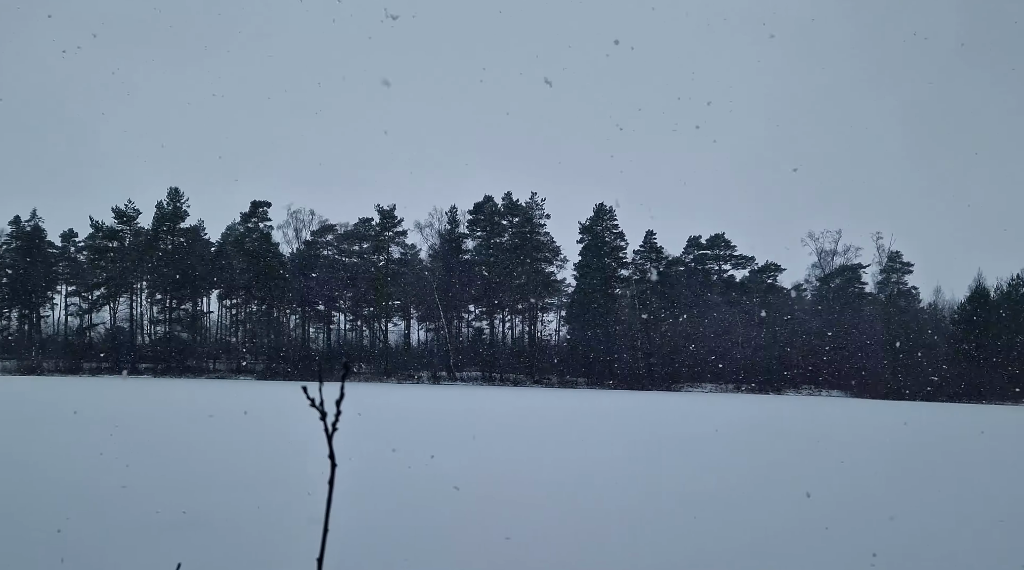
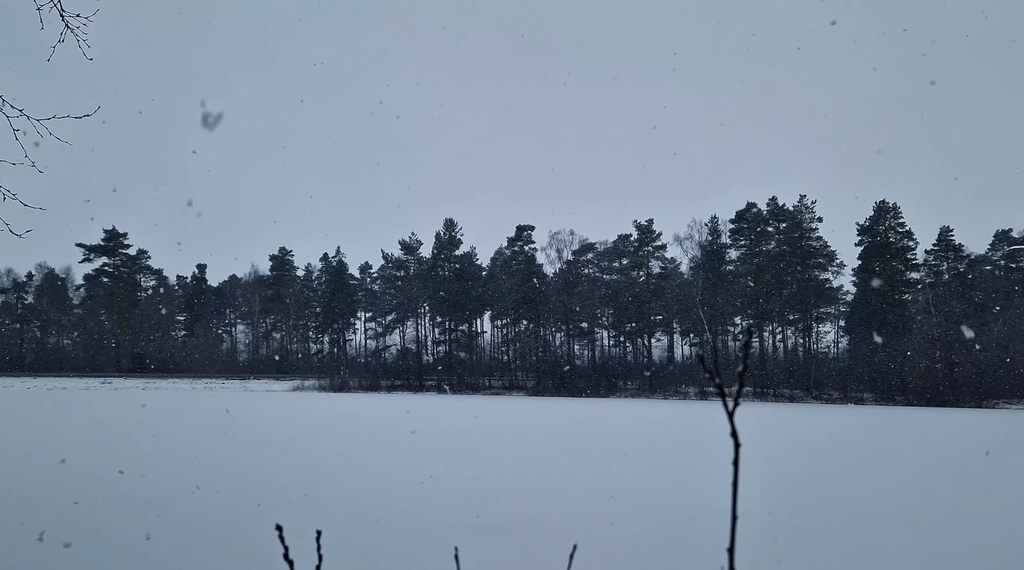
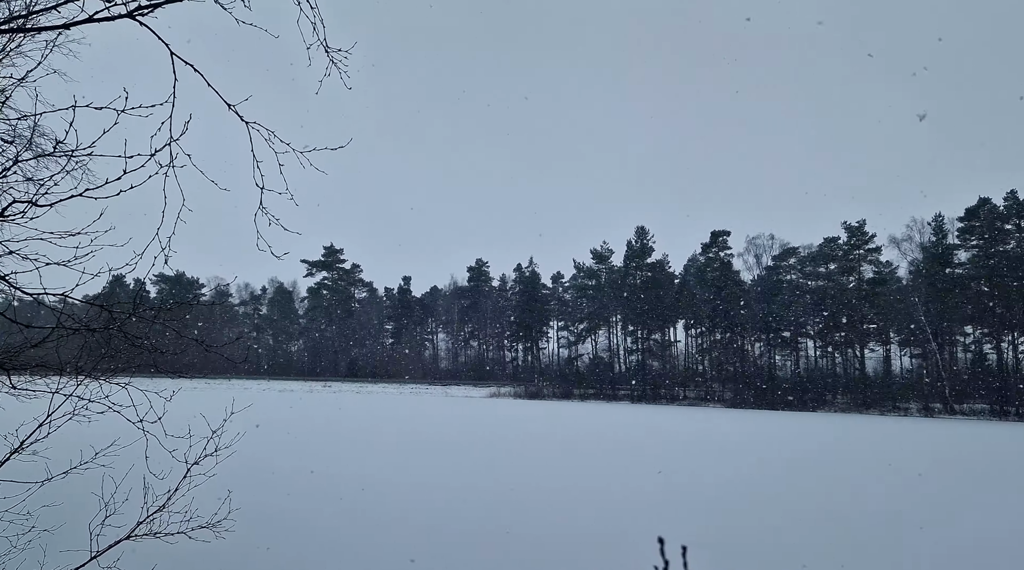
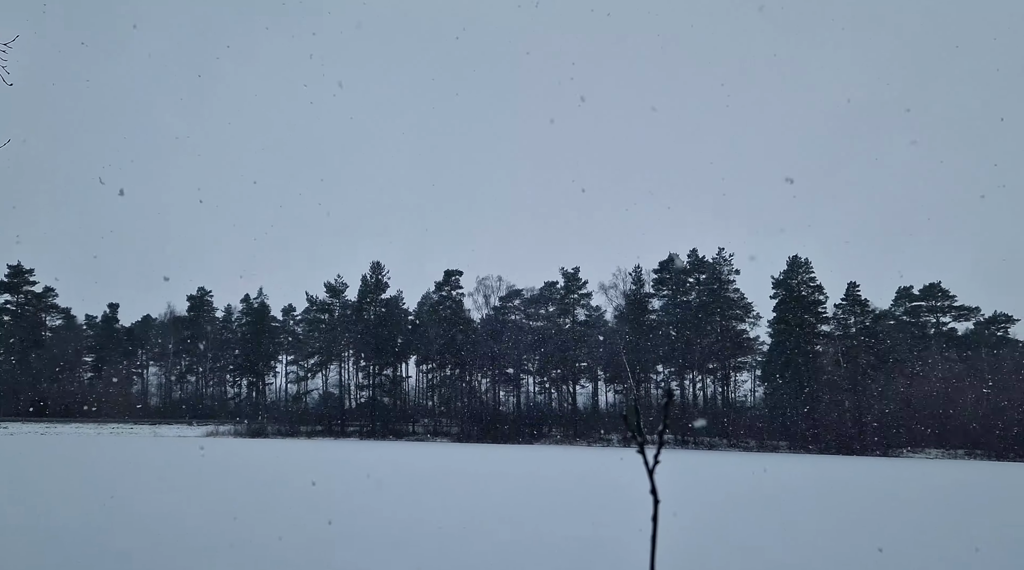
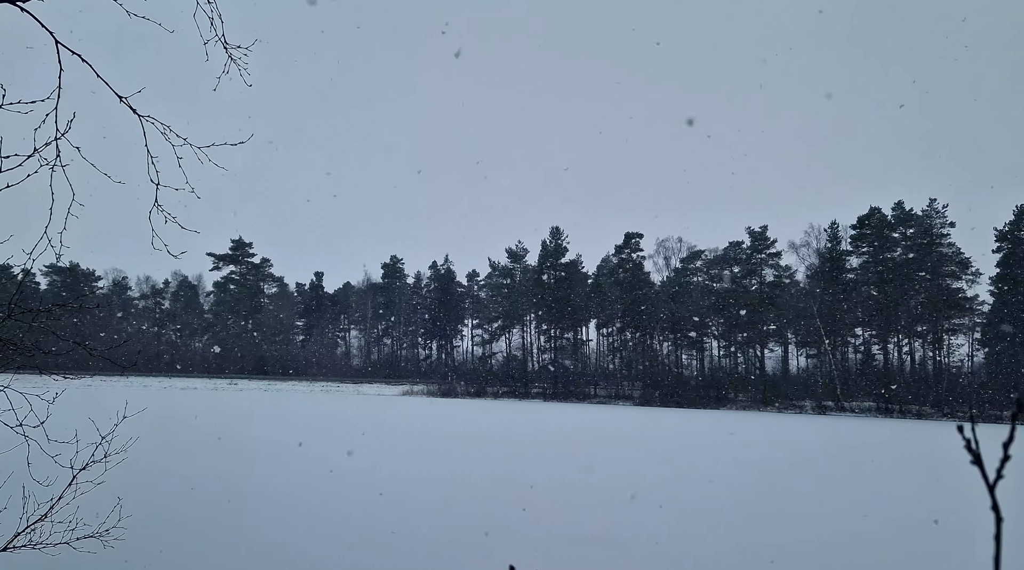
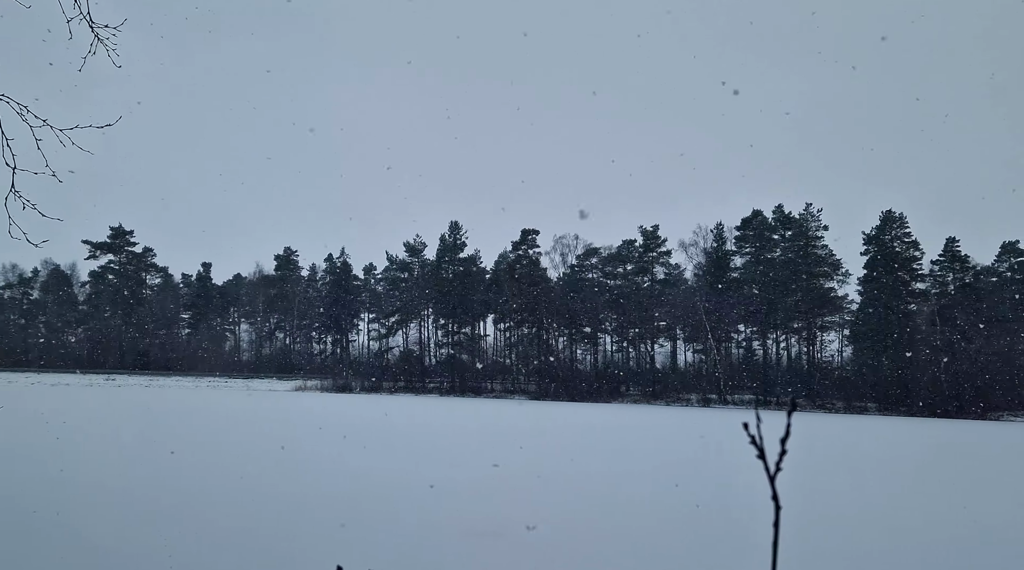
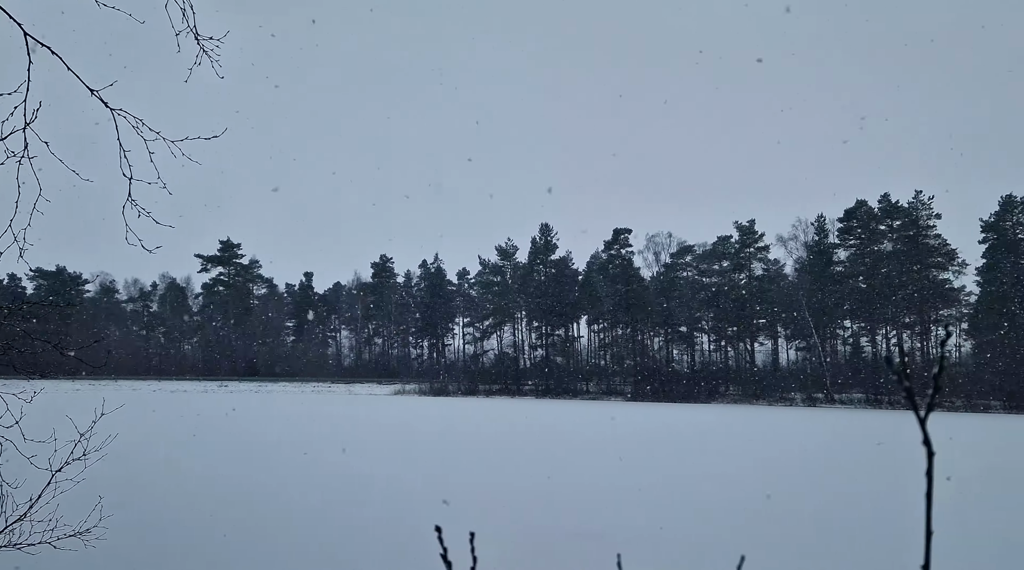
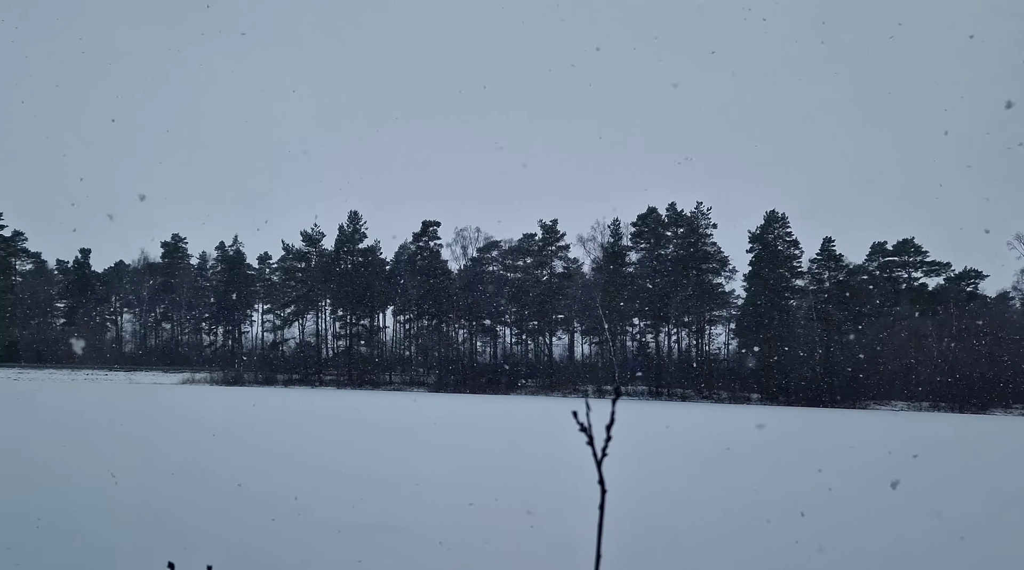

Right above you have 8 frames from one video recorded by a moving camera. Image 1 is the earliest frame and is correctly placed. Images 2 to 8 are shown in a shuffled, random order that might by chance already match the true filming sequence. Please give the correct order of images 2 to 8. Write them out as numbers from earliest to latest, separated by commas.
8, 6, 5, 3, 7, 2, 4
